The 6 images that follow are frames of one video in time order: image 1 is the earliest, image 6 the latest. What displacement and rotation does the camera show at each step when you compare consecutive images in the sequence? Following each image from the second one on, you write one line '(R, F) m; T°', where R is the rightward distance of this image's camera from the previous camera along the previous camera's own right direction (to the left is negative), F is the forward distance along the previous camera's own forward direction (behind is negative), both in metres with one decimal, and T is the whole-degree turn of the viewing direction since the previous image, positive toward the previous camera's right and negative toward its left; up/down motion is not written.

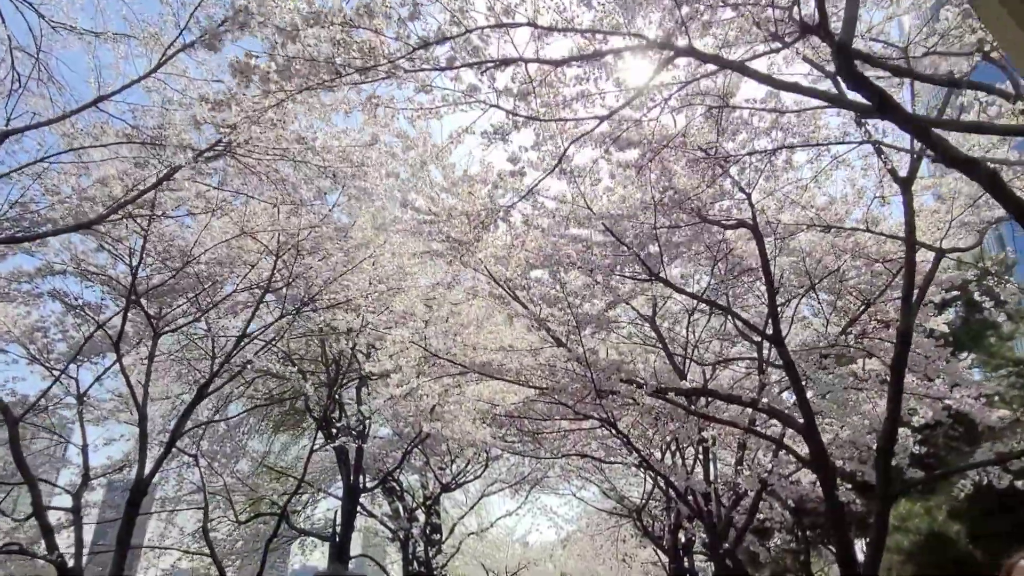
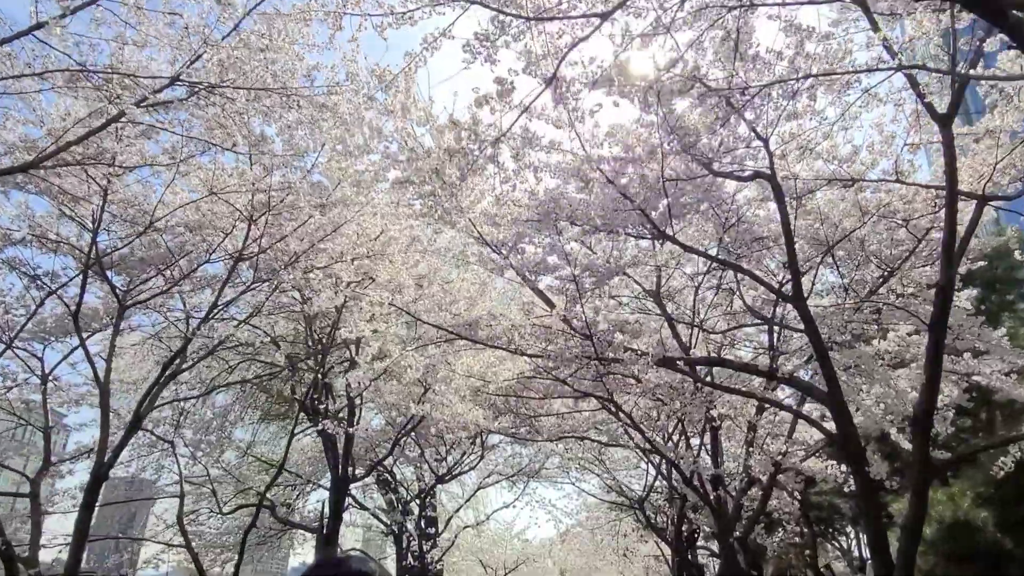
(+0.1, +0.6) m; 0°
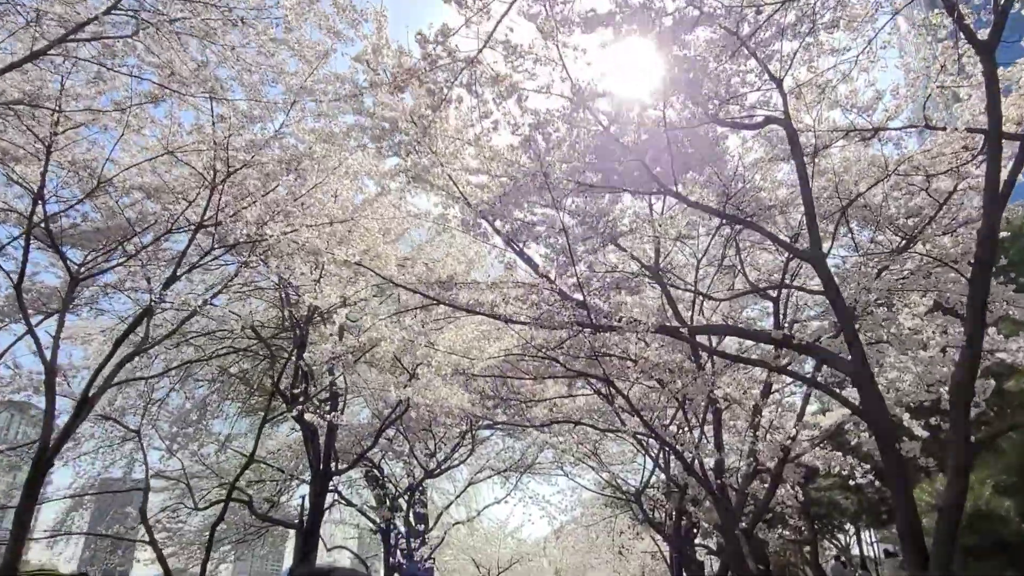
(+0.1, +0.6) m; 0°
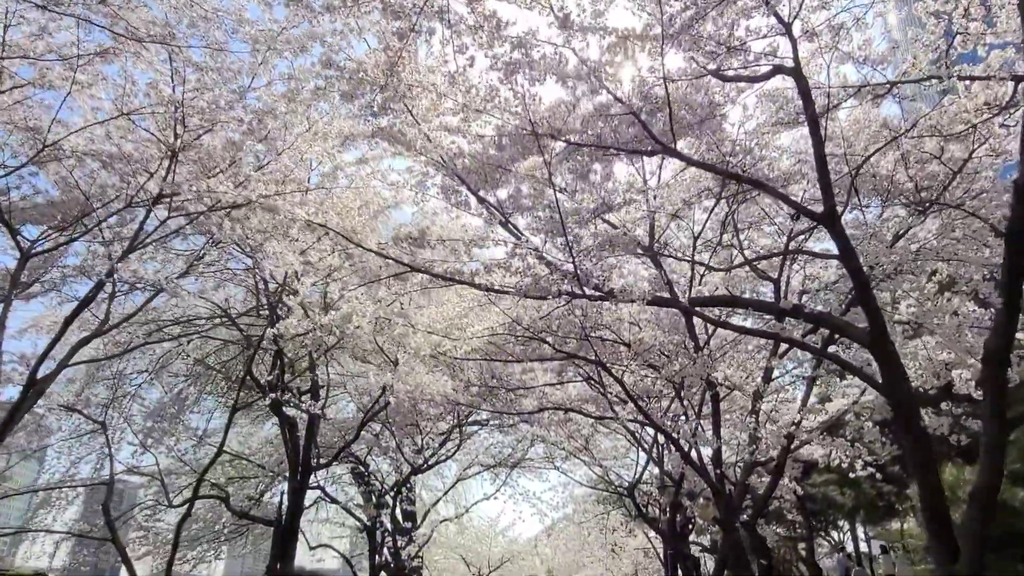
(+0.1, +0.5) m; +1°
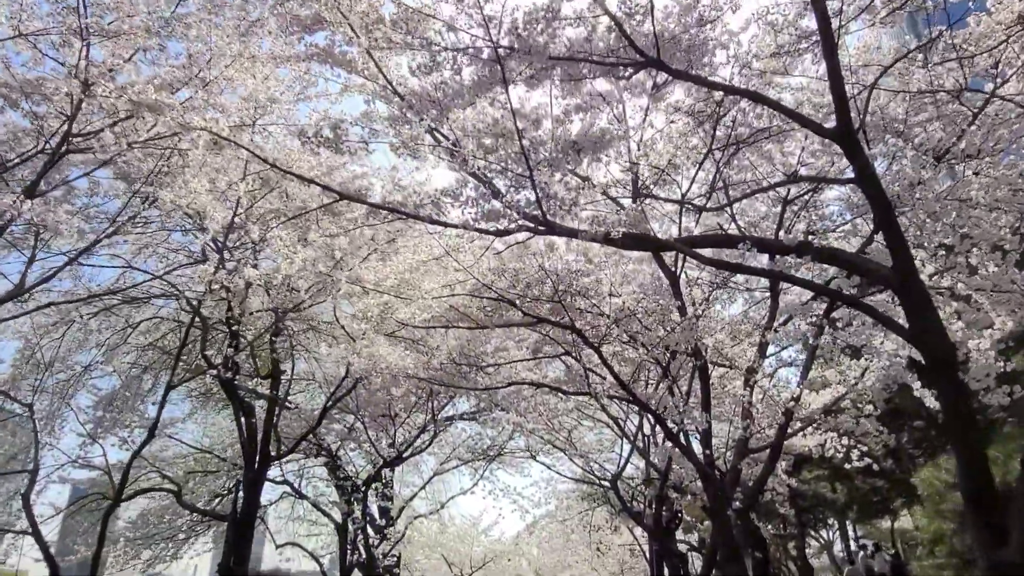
(+0.2, +0.8) m; +1°
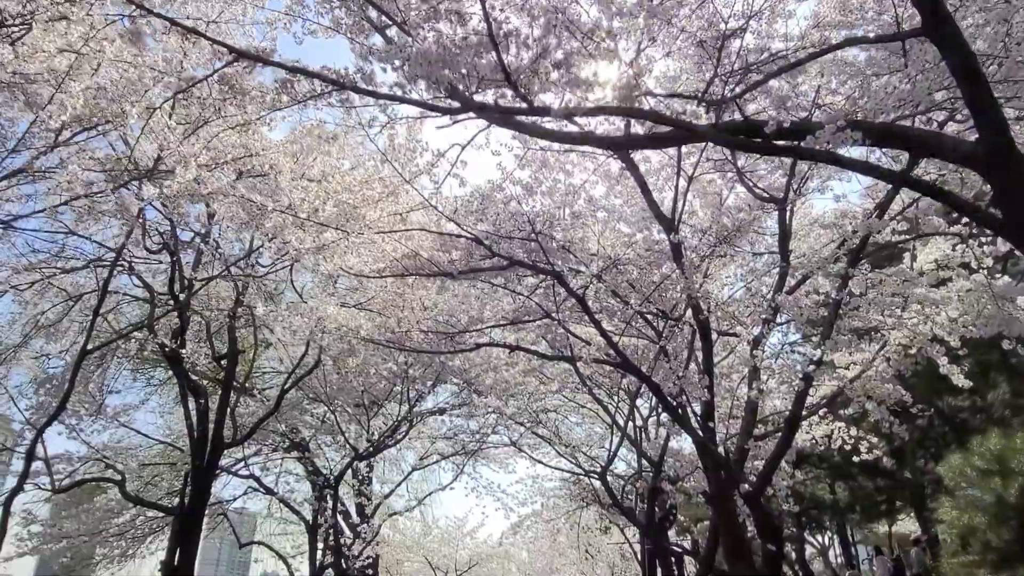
(+0.2, +1.0) m; +1°
